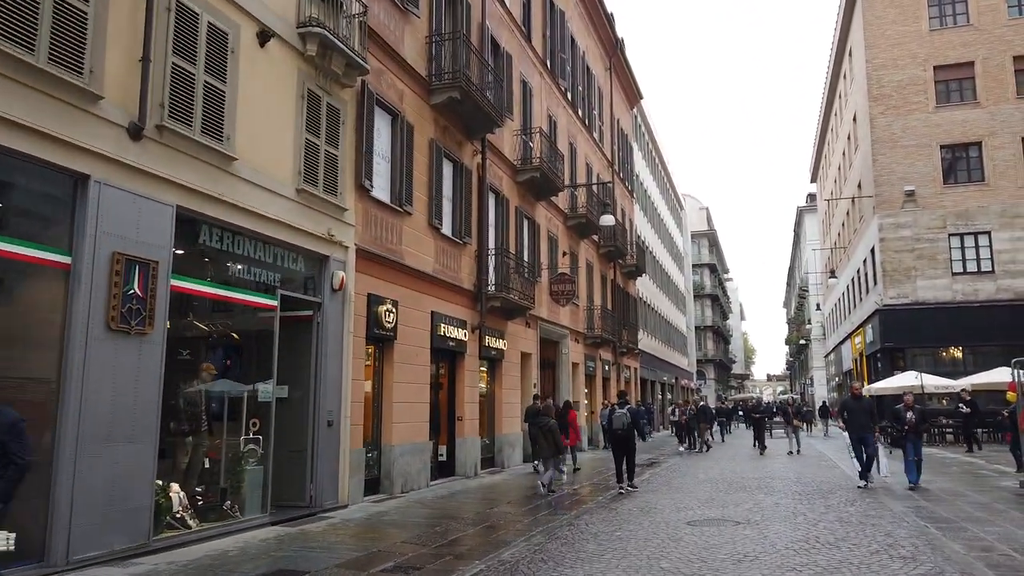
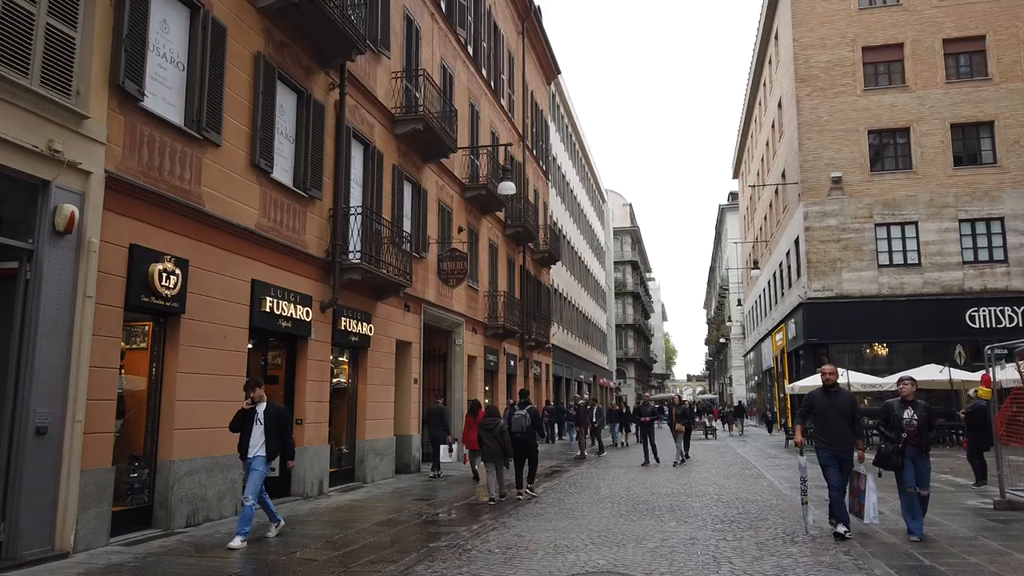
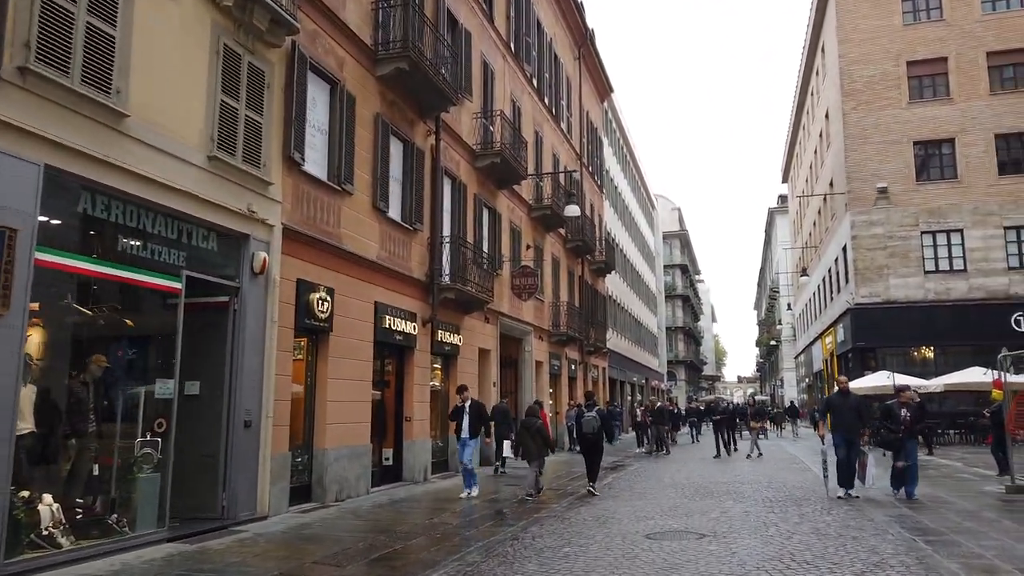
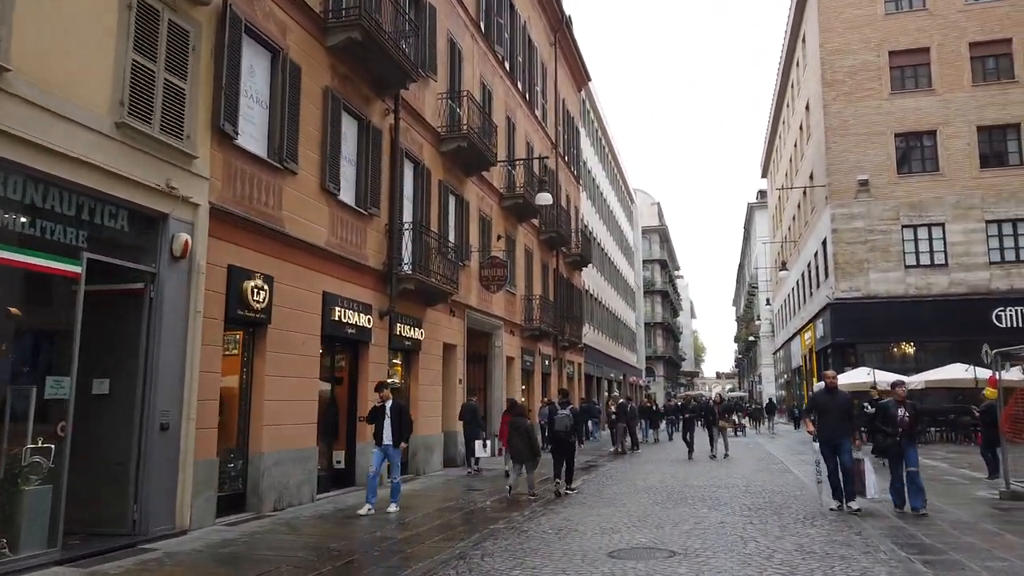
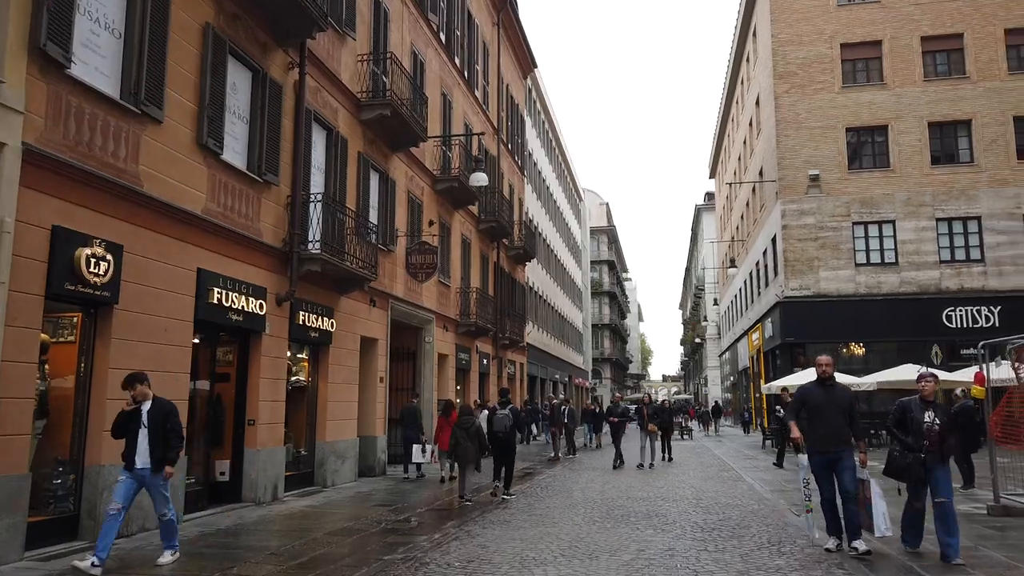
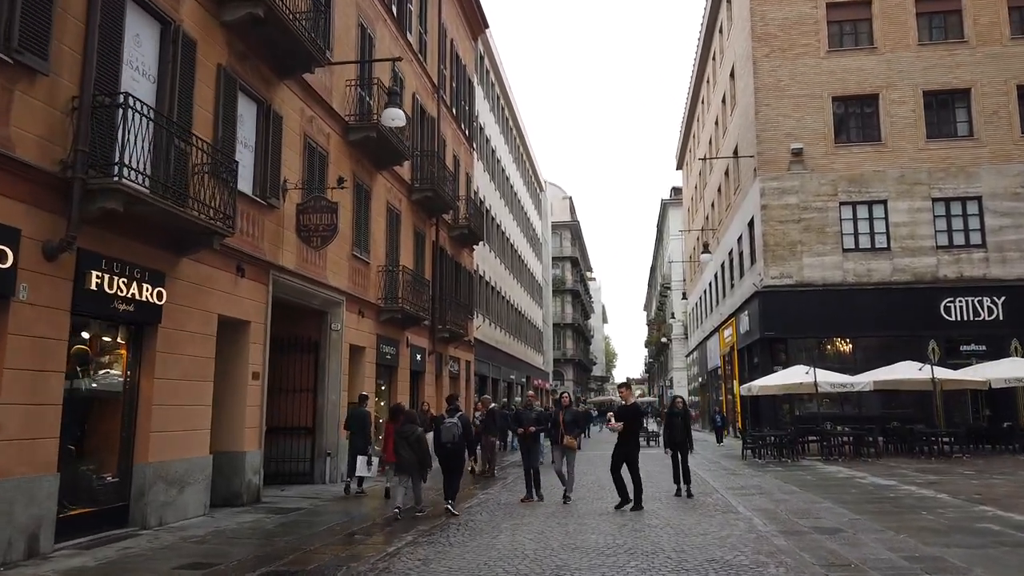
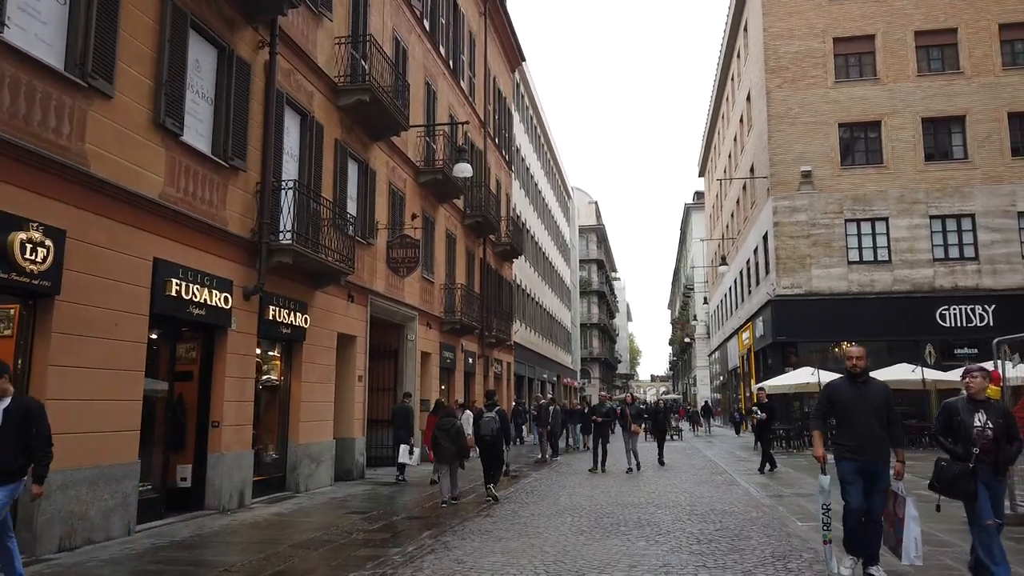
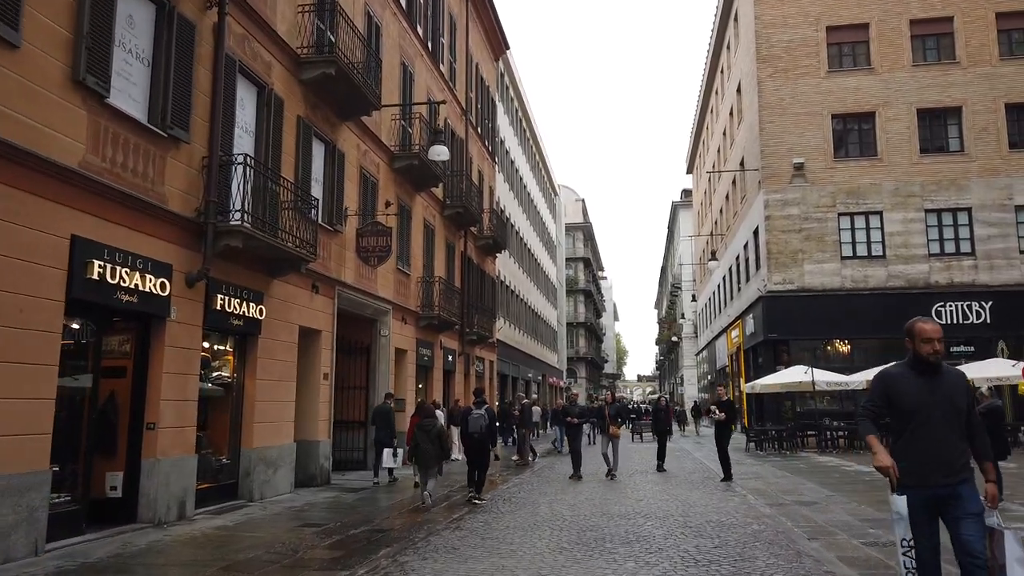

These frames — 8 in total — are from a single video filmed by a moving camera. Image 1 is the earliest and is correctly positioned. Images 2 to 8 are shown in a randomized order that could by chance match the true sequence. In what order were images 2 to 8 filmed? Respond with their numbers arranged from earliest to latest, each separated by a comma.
3, 4, 2, 5, 7, 8, 6
